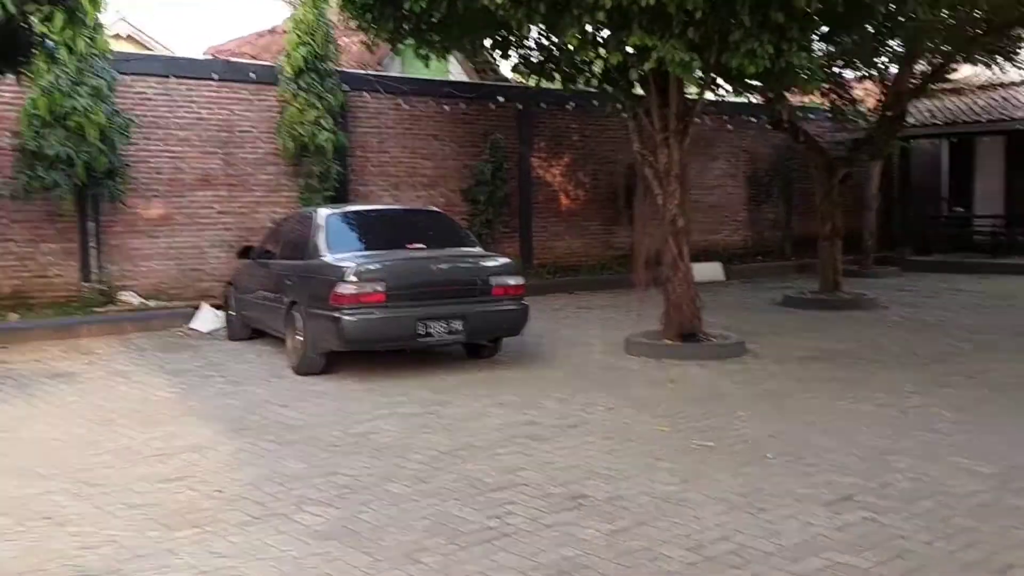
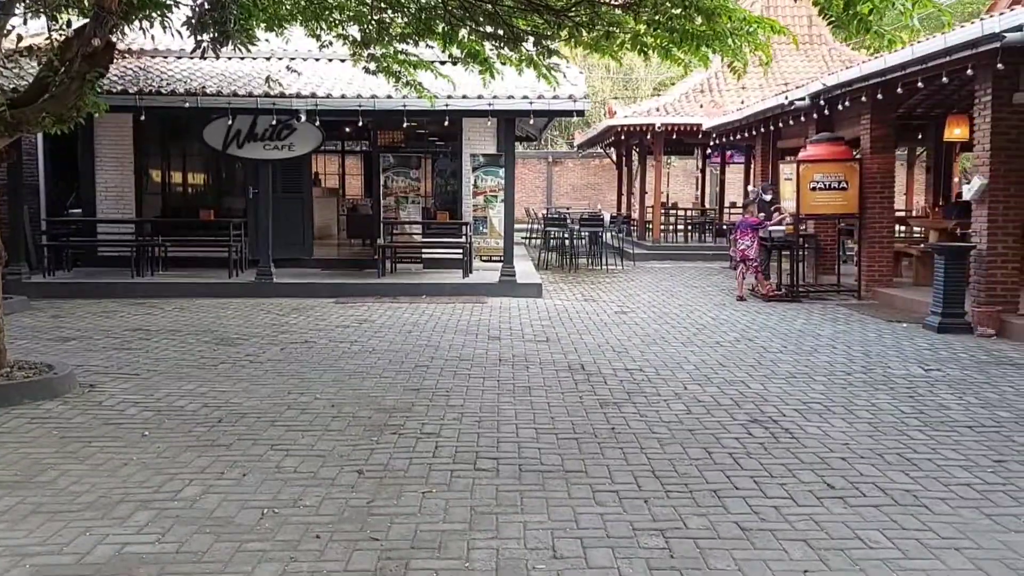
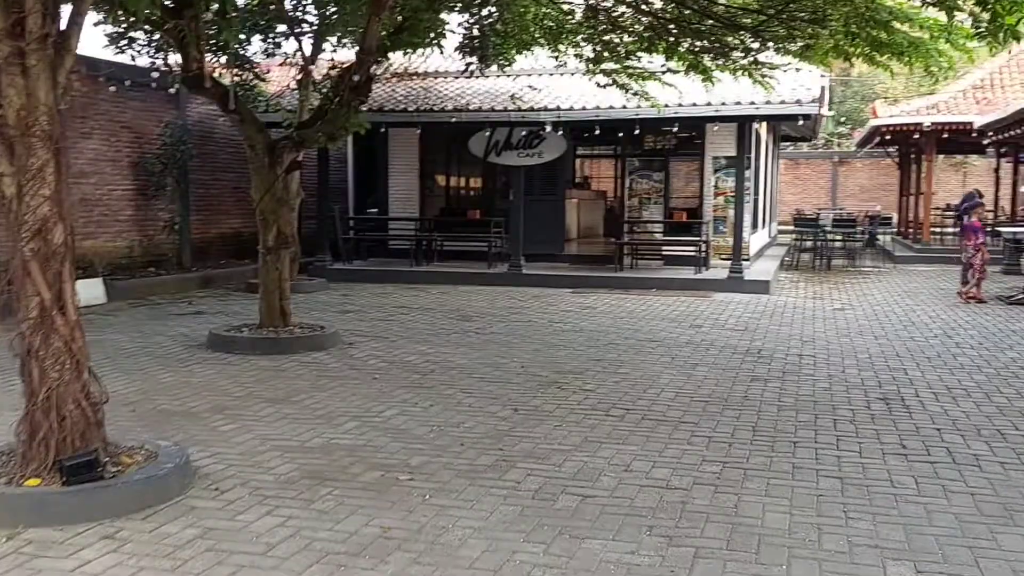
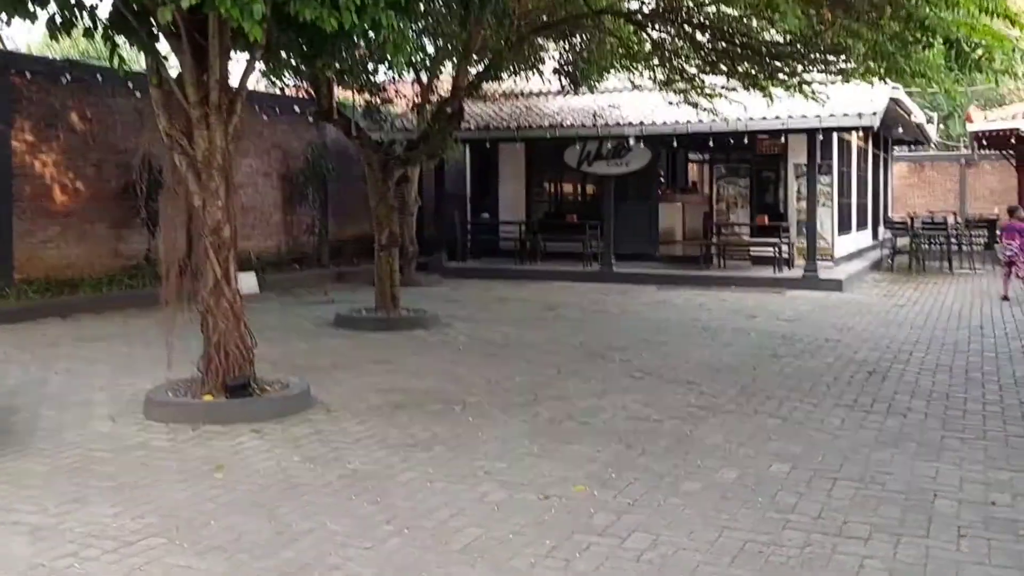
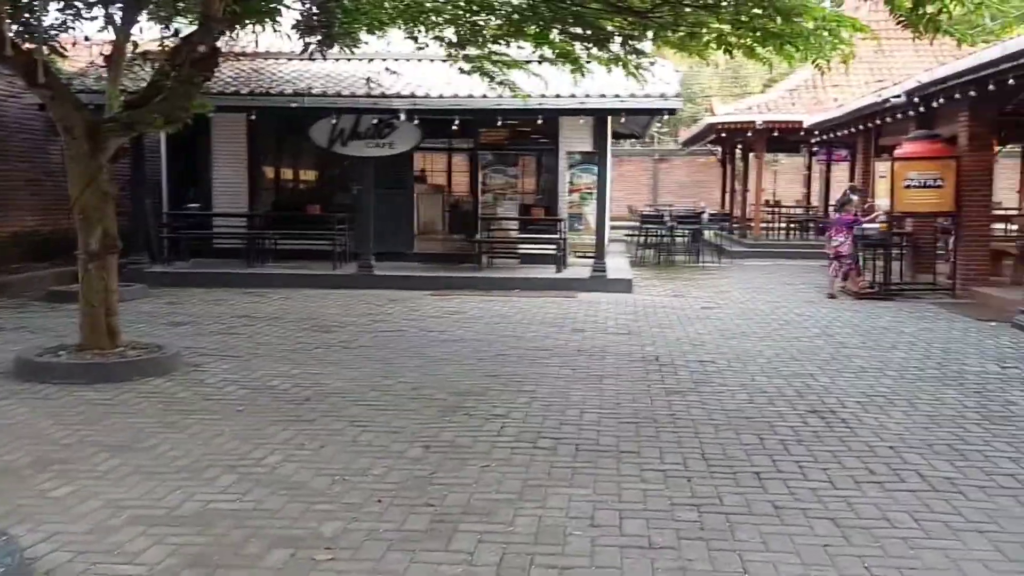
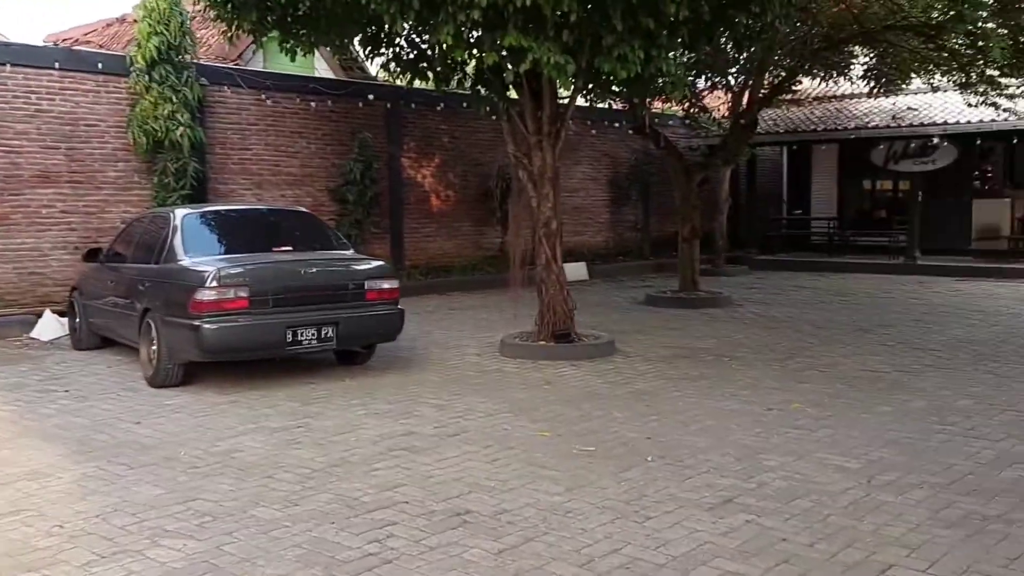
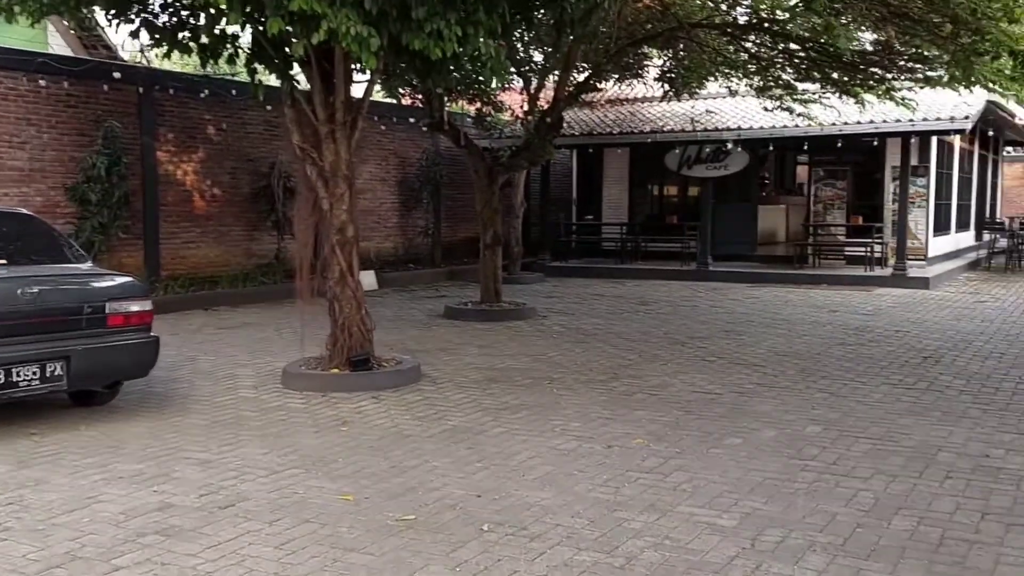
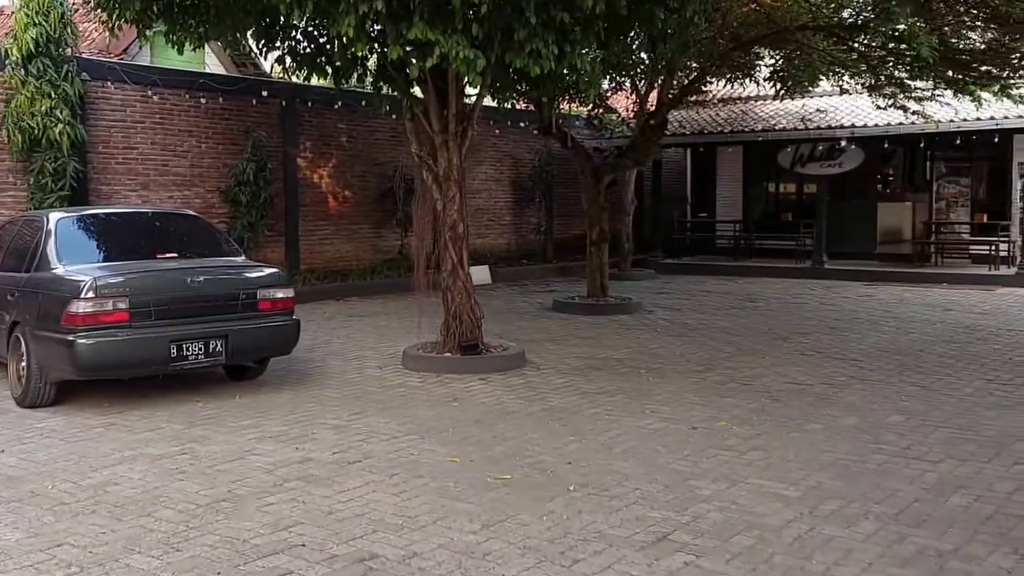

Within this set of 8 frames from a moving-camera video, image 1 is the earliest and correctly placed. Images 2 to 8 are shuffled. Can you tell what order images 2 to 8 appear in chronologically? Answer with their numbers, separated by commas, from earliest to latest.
6, 8, 7, 4, 3, 5, 2
